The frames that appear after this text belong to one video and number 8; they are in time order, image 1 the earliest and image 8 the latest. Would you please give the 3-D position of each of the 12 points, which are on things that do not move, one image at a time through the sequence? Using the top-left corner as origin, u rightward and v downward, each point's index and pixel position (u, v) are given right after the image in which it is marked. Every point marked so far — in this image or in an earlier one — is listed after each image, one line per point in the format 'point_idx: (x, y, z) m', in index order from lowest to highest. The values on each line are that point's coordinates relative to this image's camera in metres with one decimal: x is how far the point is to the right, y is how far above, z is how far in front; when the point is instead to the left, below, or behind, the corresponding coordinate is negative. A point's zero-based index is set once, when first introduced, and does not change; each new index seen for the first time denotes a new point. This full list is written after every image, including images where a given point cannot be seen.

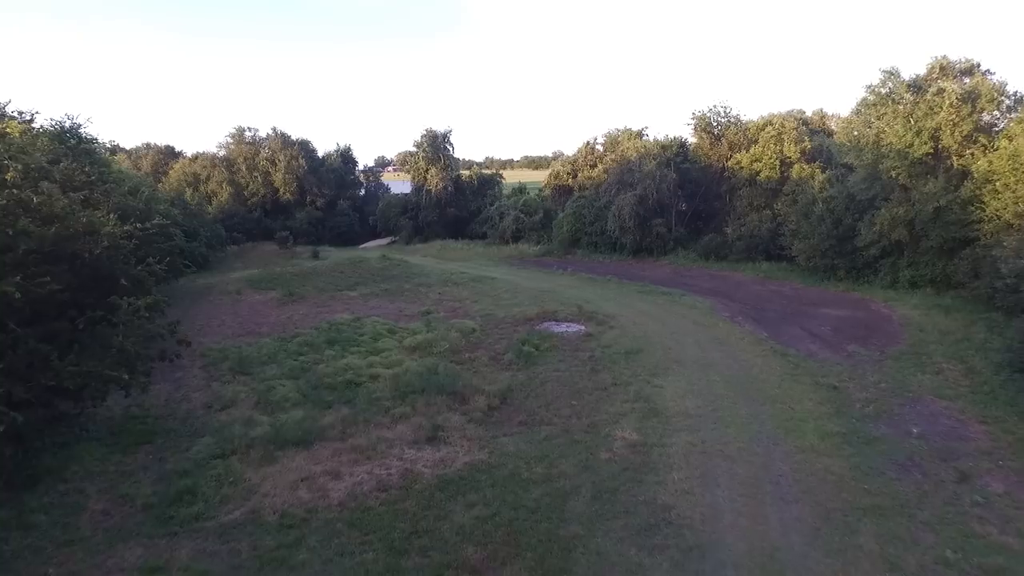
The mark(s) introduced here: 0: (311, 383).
0: (-3.5, -1.7, +10.9) m
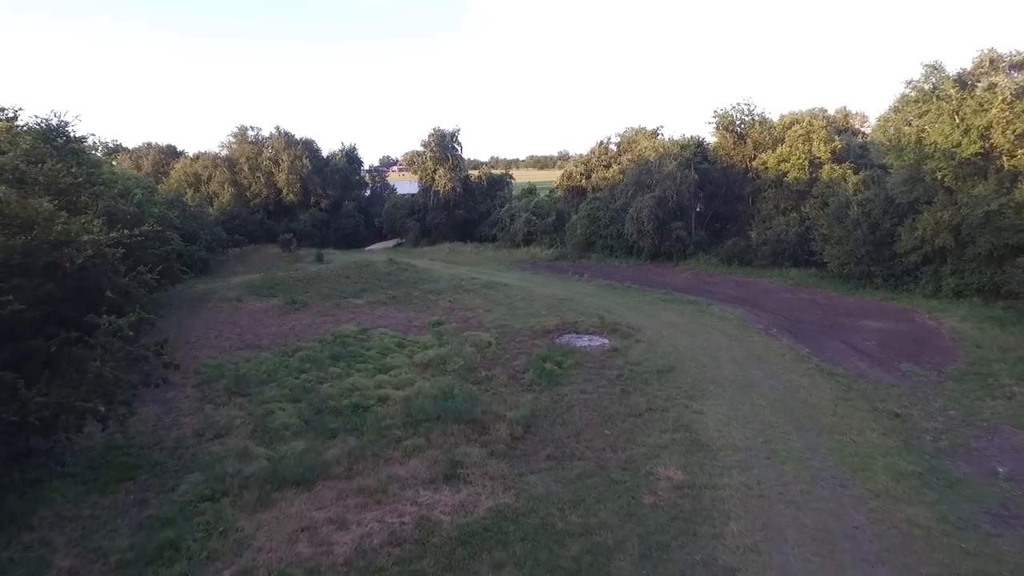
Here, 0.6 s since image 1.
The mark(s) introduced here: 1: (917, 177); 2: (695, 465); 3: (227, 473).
0: (-3.2, -1.9, +9.9) m
1: (+10.4, +2.8, +15.8) m
2: (+2.4, -2.3, +8.0) m
3: (-3.5, -2.3, +7.7) m
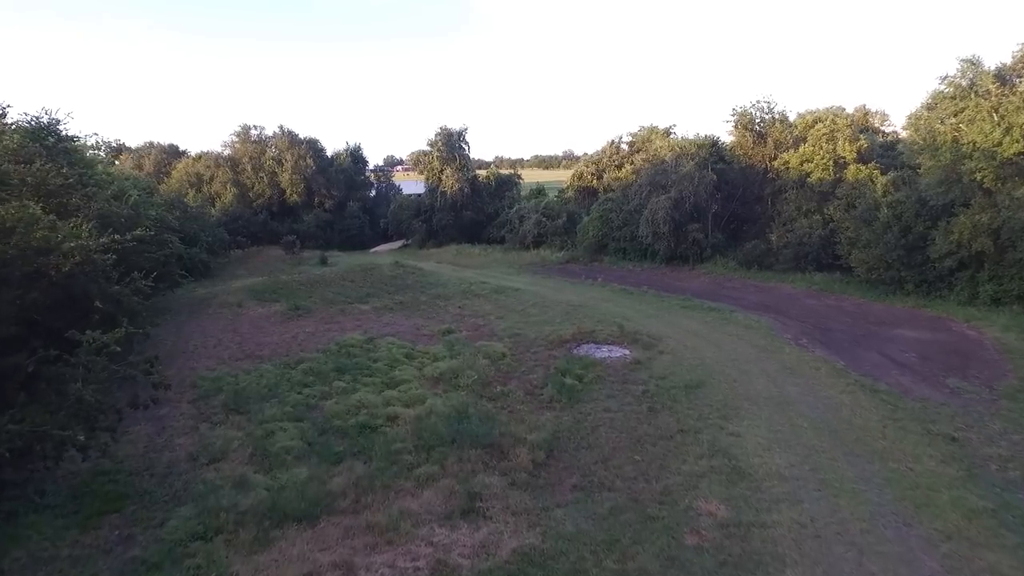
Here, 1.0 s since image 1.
0: (-2.9, -2.1, +9.1) m
1: (+10.7, +2.7, +15.0) m
2: (+2.6, -2.4, +7.2) m
3: (-3.3, -2.5, +7.0) m
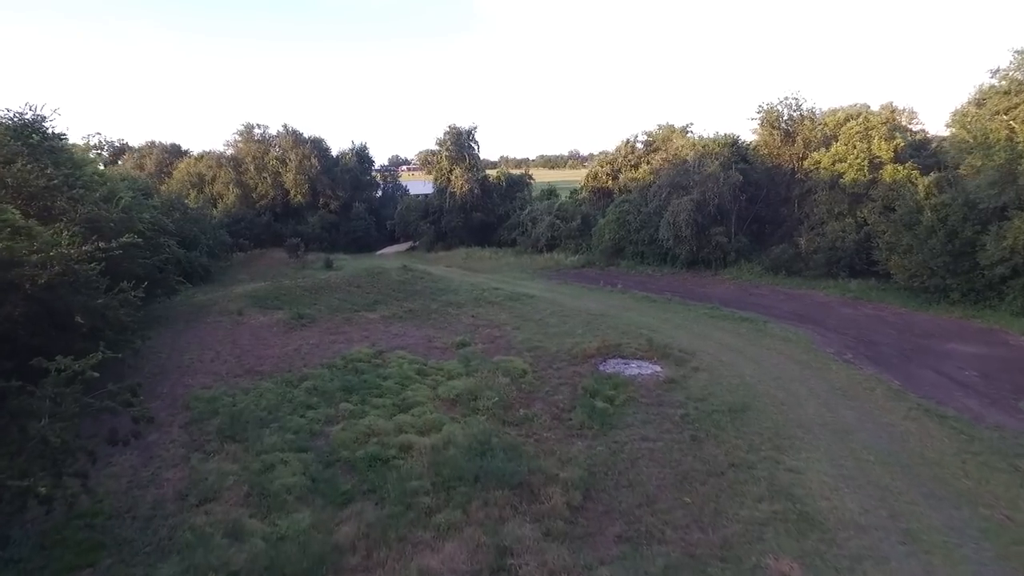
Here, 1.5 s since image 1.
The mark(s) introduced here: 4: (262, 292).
0: (-2.5, -2.3, +8.1) m
1: (+11.1, +2.4, +13.9) m
2: (+3.0, -2.6, +6.1) m
3: (-2.9, -2.7, +6.0) m
4: (-8.0, -0.1, +19.8) m
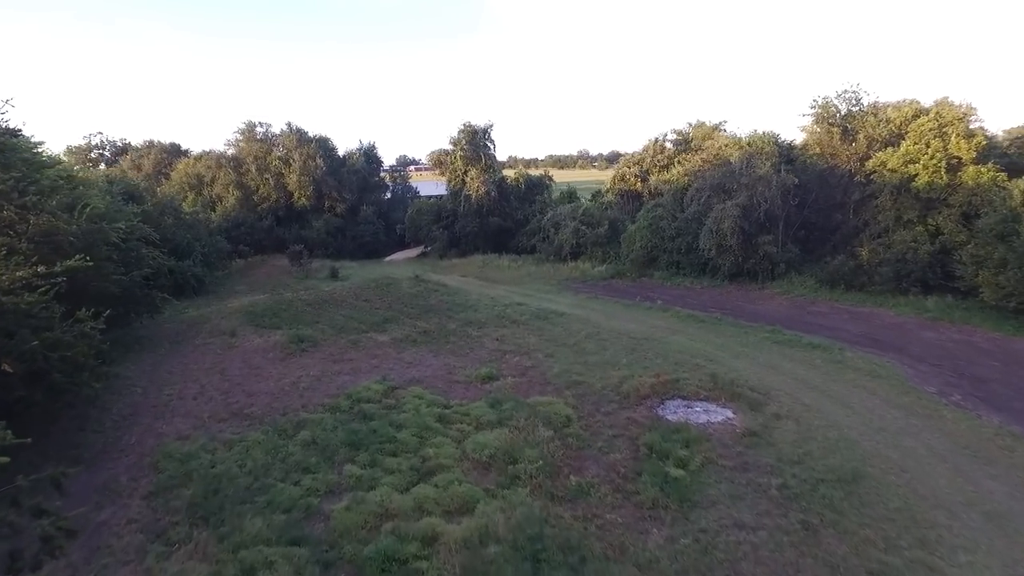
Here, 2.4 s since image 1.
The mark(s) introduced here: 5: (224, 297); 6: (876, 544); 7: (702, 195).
0: (-1.9, -2.7, +6.1) m
1: (+11.8, +2.0, +11.8) m
2: (+3.6, -3.1, +4.1) m
3: (-2.3, -3.1, +4.0) m
4: (-7.3, -0.6, +17.9) m
5: (-9.3, -0.3, +20.0) m
6: (+3.7, -2.6, +6.3) m
7: (+6.1, +3.0, +19.9) m
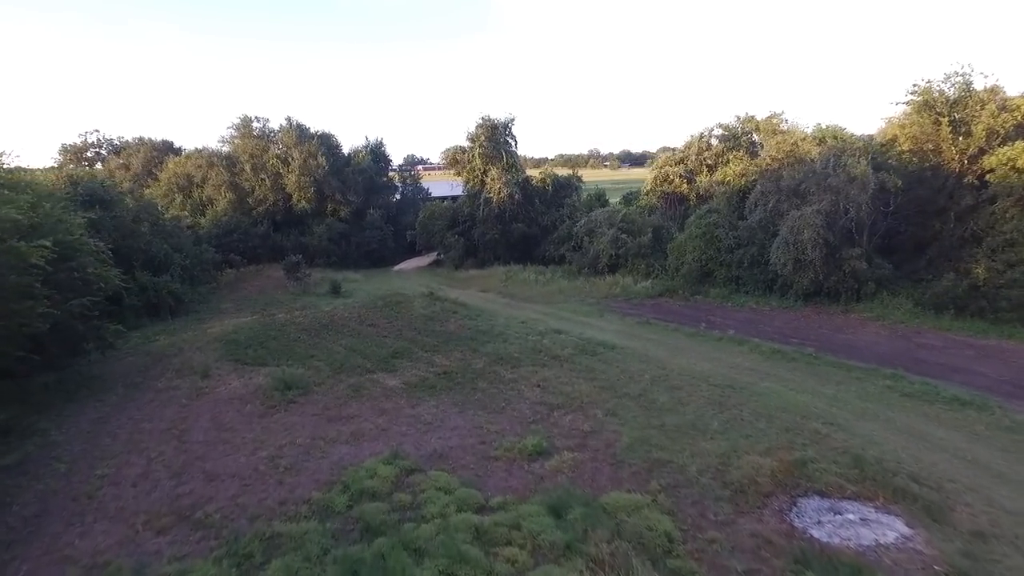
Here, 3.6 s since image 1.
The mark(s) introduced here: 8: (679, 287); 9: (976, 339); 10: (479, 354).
0: (-1.2, -3.3, +3.1) m
1: (+12.6, +1.4, +8.6) m
2: (+4.2, -3.7, +1.0) m
3: (-1.7, -3.7, +0.9) m
4: (-6.4, -1.1, +14.9) m
5: (-8.4, -0.8, +17.0) m
6: (+4.4, -3.2, +3.2) m
7: (+7.0, +2.4, +16.8) m
8: (+4.9, 0.0, +18.2) m
9: (+9.8, -1.0, +13.1) m
10: (-0.7, -1.4, +13.0) m
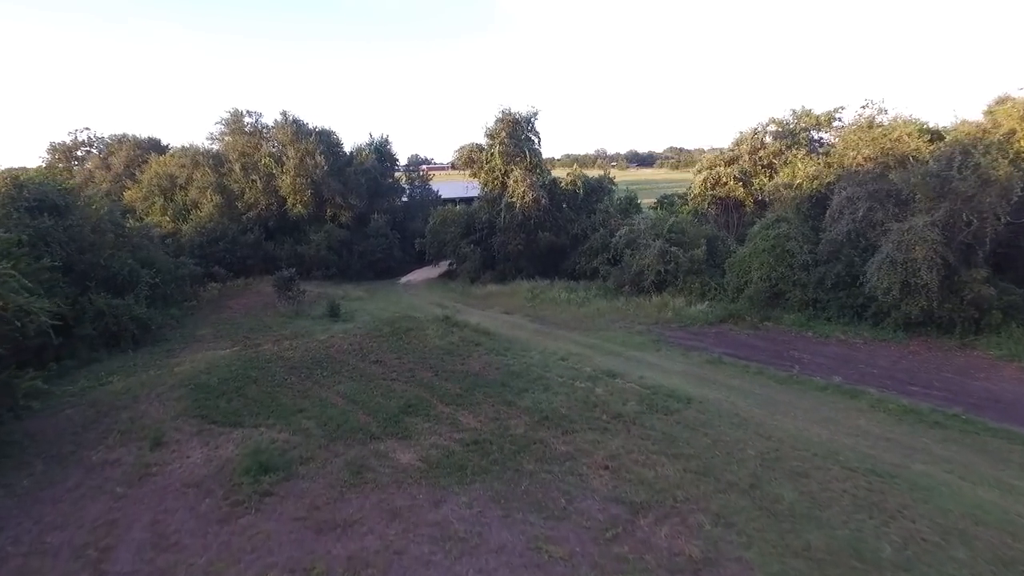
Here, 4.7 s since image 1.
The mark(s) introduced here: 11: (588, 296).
0: (-0.5, -3.8, +0.1) m
1: (+13.3, +0.8, +5.5) m
2: (+5.0, -4.3, -2.1) m
3: (-0.9, -4.2, -2.1) m
4: (-5.7, -1.7, +11.9) m
5: (-7.6, -1.4, +14.0) m
6: (+5.2, -3.8, +0.2) m
7: (+7.8, +1.8, +13.8) m
8: (+5.7, -0.6, +15.2) m
9: (+10.6, -1.7, +10.1) m
10: (+0.1, -2.0, +10.0) m
11: (+2.1, -0.2, +17.8) m
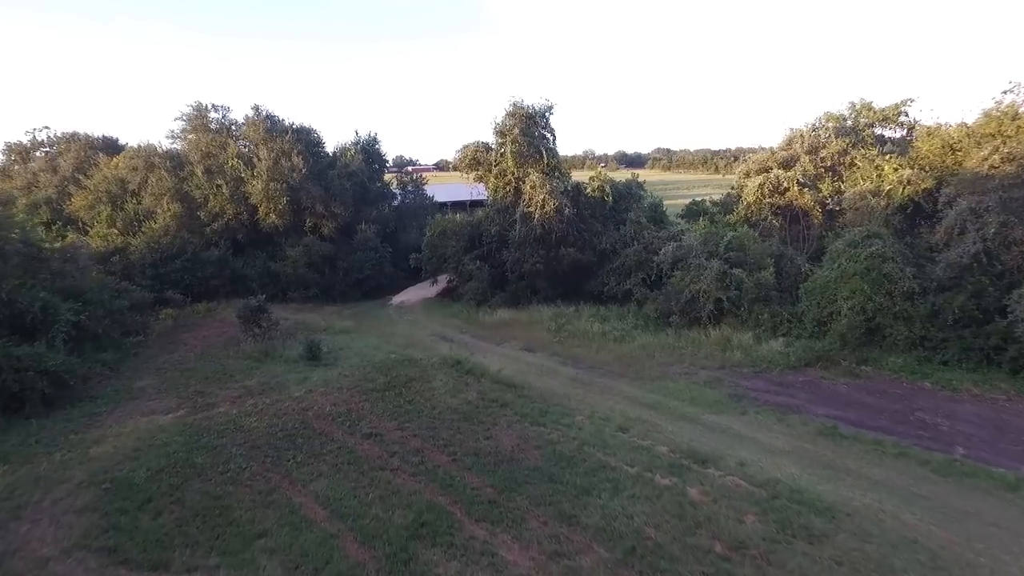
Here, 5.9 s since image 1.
0: (+0.5, -4.5, -3.2) m
1: (+14.1, +0.1, +2.5) m
2: (+6.0, -4.9, -5.3) m
3: (+0.1, -4.9, -5.4) m
4: (-5.0, -2.4, +8.5) m
5: (-7.0, -2.1, +10.5) m
6: (+6.1, -4.4, -3.0) m
7: (+8.4, +1.2, +10.6) m
8: (+6.3, -1.2, +12.0) m
9: (+11.3, -2.3, +7.0) m
10: (+0.8, -2.7, +6.7) m
11: (+2.7, -0.9, +14.5) m
